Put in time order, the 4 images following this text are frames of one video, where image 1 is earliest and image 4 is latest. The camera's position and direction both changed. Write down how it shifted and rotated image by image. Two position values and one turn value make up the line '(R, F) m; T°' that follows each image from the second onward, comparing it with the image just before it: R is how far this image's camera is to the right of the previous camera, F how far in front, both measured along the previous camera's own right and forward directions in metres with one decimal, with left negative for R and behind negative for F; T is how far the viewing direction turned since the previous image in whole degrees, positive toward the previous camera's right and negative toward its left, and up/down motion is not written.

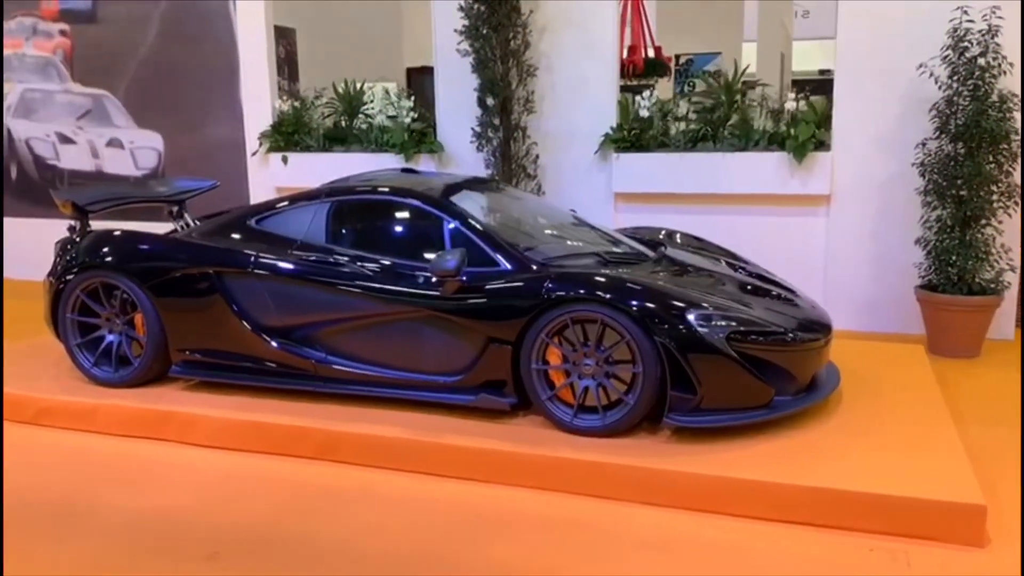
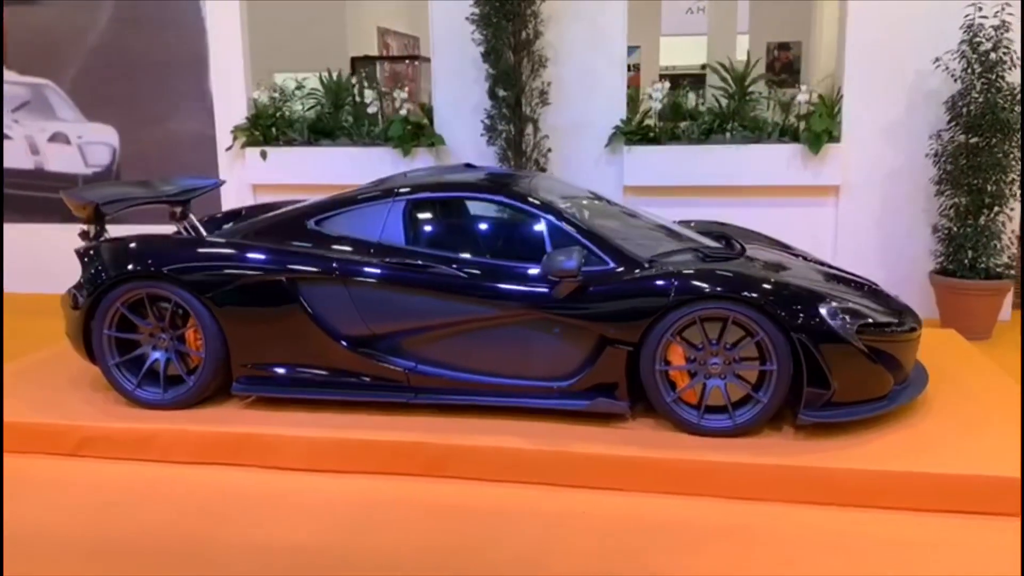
(-0.8, +0.2) m; +9°
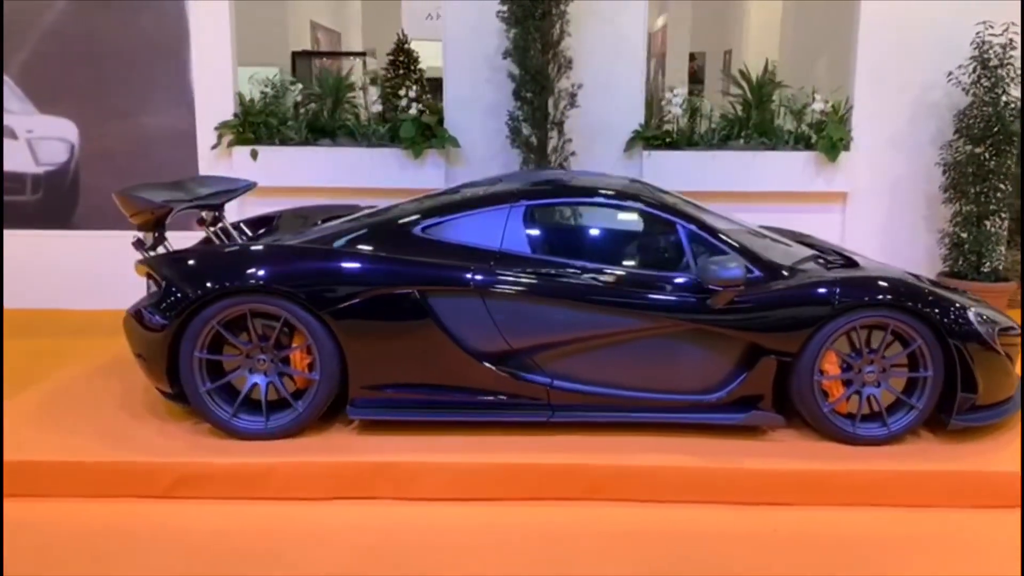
(-0.9, +0.2) m; +10°
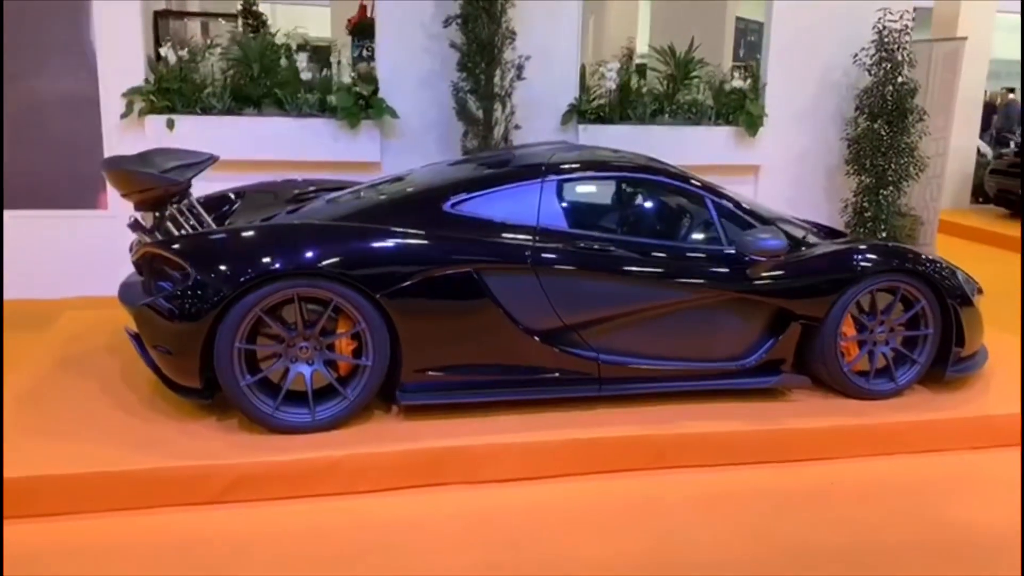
(-0.7, +0.1) m; +13°
